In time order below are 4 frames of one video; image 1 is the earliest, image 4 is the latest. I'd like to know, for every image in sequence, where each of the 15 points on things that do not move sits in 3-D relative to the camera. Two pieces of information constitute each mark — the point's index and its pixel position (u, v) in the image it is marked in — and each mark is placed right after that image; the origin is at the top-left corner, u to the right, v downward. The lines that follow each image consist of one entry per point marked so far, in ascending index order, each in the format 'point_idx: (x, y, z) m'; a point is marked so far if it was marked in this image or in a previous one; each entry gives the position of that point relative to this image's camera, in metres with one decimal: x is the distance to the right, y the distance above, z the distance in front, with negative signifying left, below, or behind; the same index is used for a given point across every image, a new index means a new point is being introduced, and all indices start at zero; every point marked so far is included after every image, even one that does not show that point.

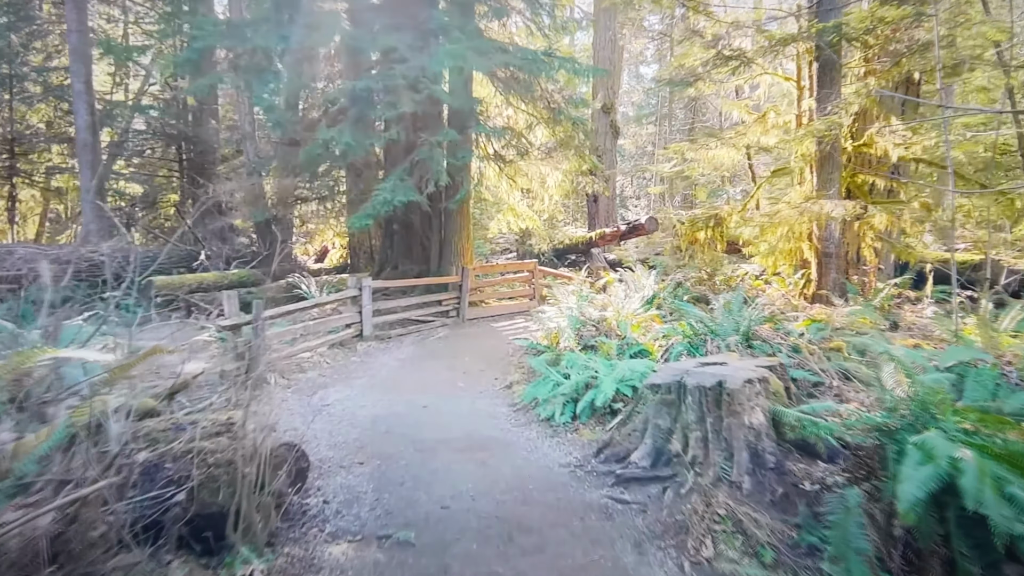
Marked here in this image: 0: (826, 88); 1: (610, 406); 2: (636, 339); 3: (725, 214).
0: (+4.2, +2.6, +7.3) m
1: (+0.8, -0.9, +4.2) m
2: (+1.2, -0.5, +5.4) m
3: (+3.0, +1.1, +7.8) m
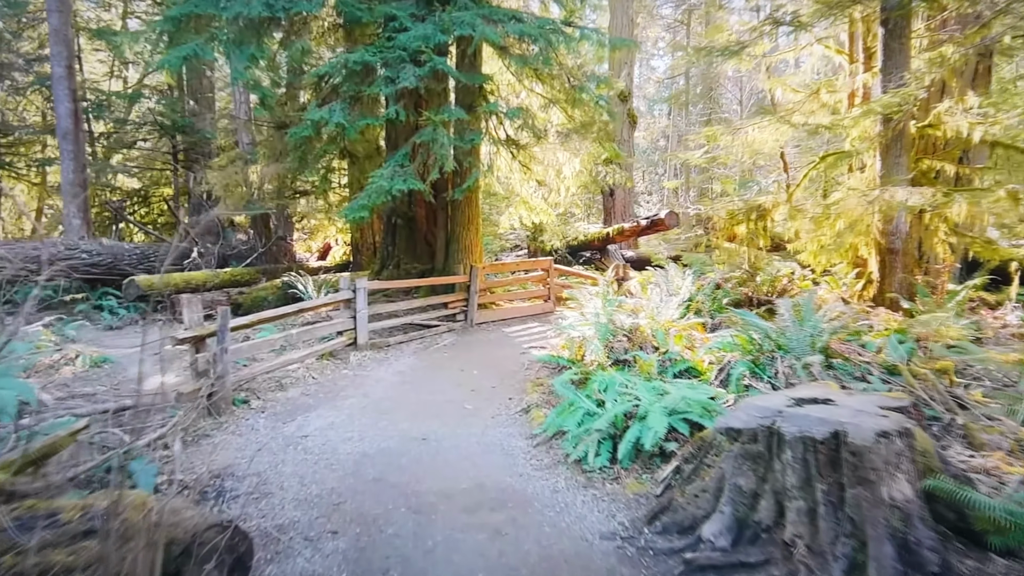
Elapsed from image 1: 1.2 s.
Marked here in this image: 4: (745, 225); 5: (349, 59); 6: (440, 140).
0: (+4.4, +2.6, +6.3) m
1: (+0.9, -0.9, +3.2) m
2: (+1.4, -0.5, +4.4) m
3: (+3.2, +1.0, +6.8) m
4: (+3.0, +0.8, +7.0) m
5: (-1.9, +2.7, +6.4) m
6: (-0.8, +1.7, +6.3) m
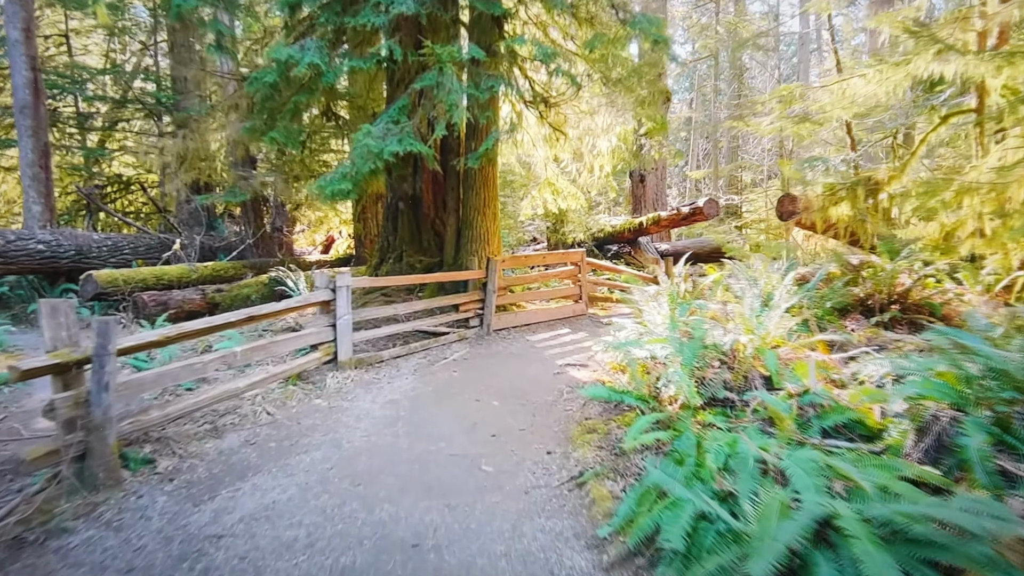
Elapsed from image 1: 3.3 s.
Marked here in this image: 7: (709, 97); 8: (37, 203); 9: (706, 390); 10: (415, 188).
0: (+4.6, +2.6, +4.5) m
1: (+1.1, -1.0, +1.6) m
2: (+1.6, -0.5, +2.8) m
3: (+3.5, +1.0, +5.1) m
4: (+3.3, +0.8, +5.3) m
5: (-1.6, +2.7, +4.8) m
6: (-0.6, +1.7, +4.6) m
7: (+6.8, +6.5, +18.6) m
8: (-8.6, +1.5, +9.9) m
9: (+1.2, -0.6, +3.3) m
10: (-1.3, +1.4, +7.6) m
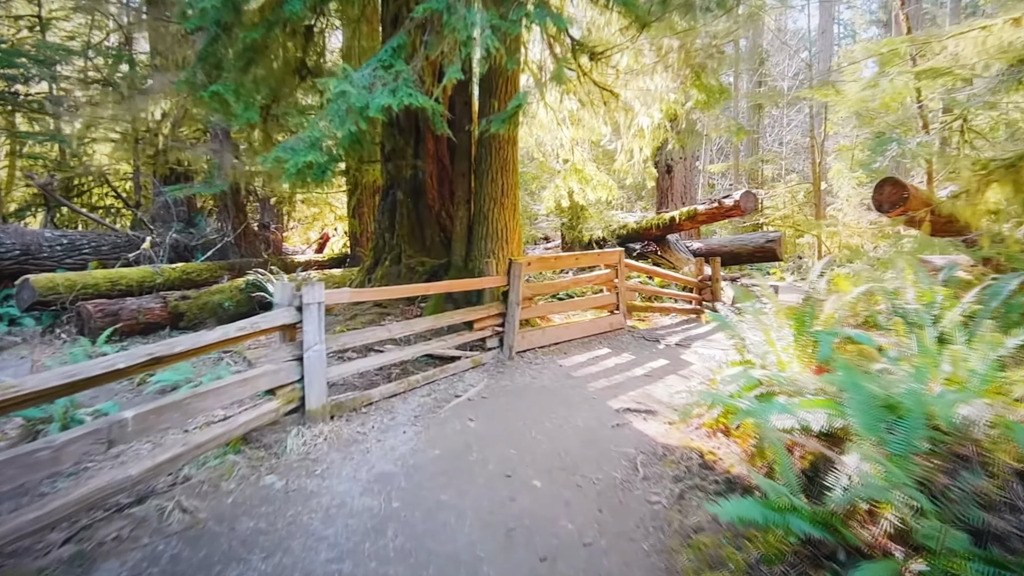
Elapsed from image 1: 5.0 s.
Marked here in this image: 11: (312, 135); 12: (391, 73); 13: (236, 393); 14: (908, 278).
0: (+4.9, +2.5, +3.0) m
1: (+1.3, -1.1, +0.2) m
2: (+1.9, -0.7, +1.4) m
3: (+3.8, +0.9, +3.7) m
4: (+3.5, +0.7, +3.9) m
5: (-1.4, +2.6, +3.3) m
6: (-0.3, +1.6, +3.2) m
7: (+7.1, +6.5, +17.2) m
8: (-8.3, +1.4, +8.5) m
9: (+1.4, -0.7, +1.8) m
10: (-1.1, +1.3, +6.1) m
11: (-1.3, +0.9, +3.5) m
12: (-0.8, +1.3, +3.5) m
13: (-1.5, -0.6, +2.9) m
14: (+2.5, +0.1, +3.5) m
